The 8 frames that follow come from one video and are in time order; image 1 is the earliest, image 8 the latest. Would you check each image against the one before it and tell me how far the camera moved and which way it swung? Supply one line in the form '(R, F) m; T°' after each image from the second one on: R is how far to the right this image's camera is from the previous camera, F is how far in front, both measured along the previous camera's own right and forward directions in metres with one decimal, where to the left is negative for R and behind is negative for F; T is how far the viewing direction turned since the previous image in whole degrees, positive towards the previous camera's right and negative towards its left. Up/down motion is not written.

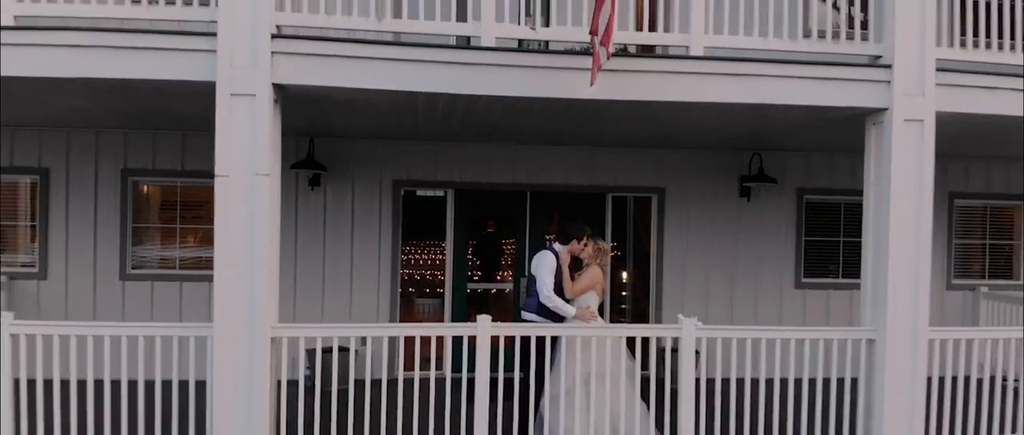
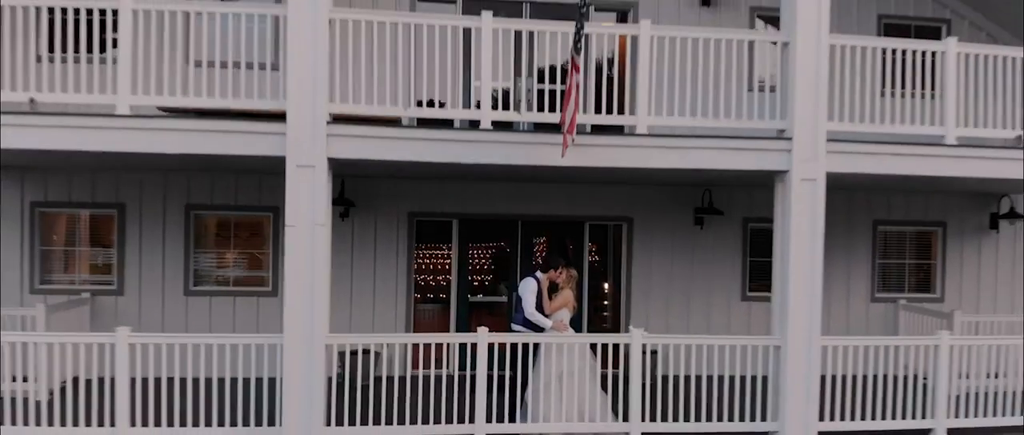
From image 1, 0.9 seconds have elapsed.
(0.0, -1.4) m; 0°
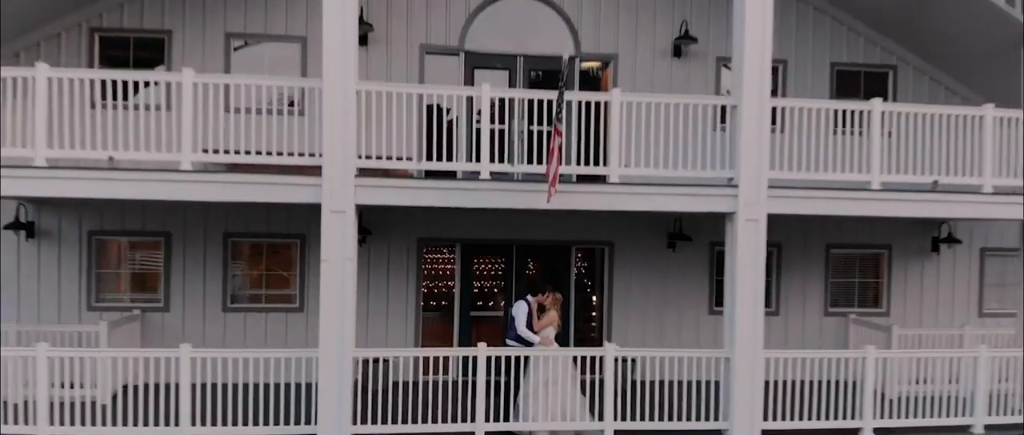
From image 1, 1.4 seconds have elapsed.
(0.0, -1.2) m; 0°
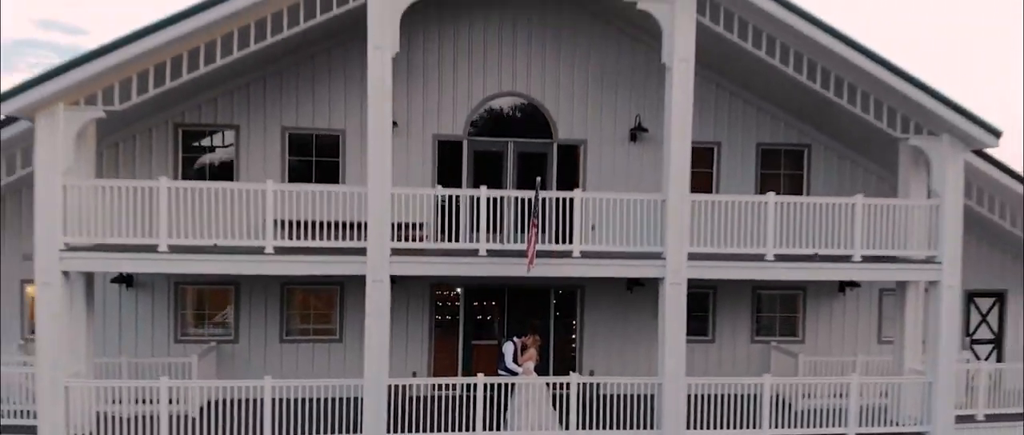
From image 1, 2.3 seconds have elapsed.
(+0.1, -2.7) m; 0°
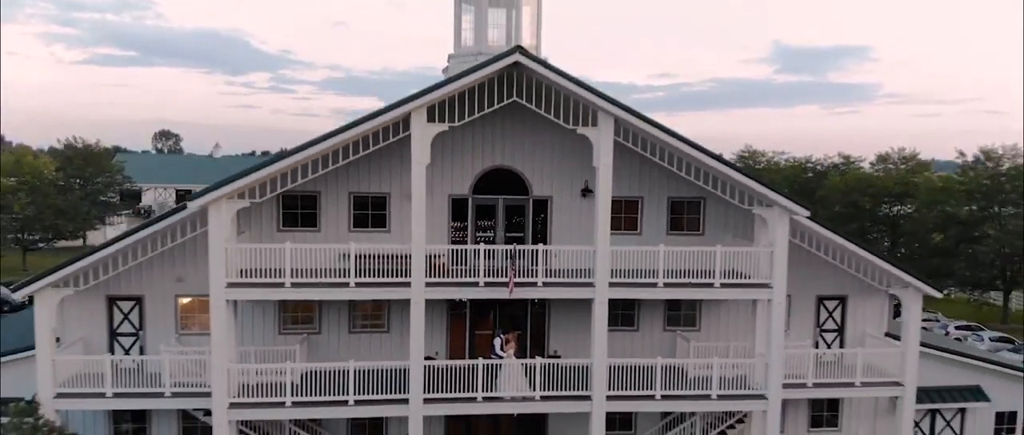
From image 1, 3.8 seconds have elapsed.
(+0.3, -6.0) m; 0°
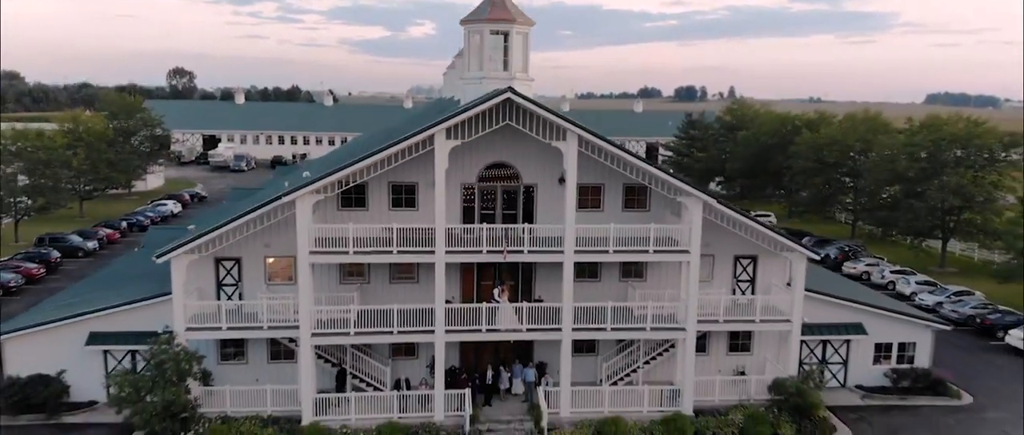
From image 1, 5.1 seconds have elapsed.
(+0.4, -6.8) m; -1°
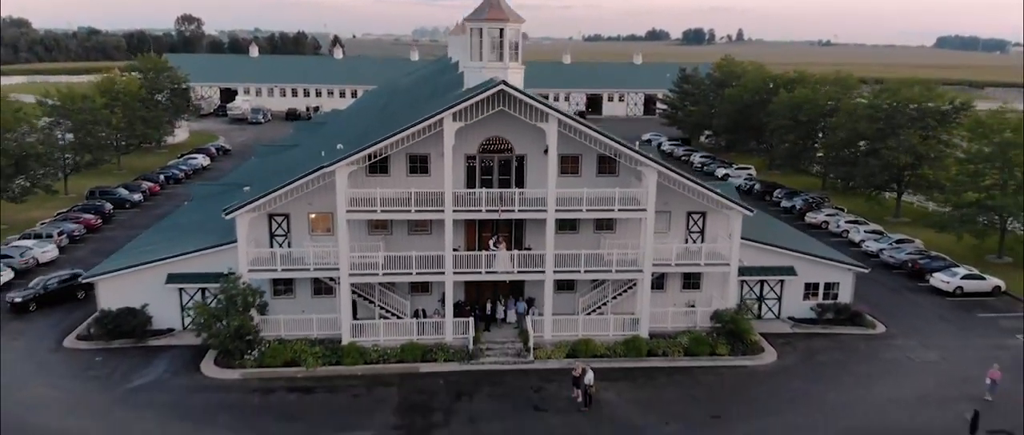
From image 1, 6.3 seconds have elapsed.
(+0.4, -6.1) m; 0°
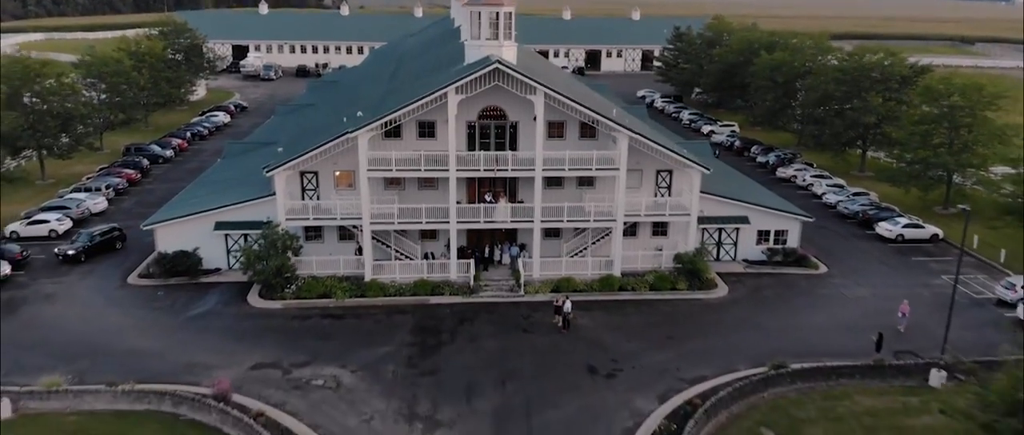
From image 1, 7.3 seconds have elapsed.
(+0.3, -5.7) m; 0°
